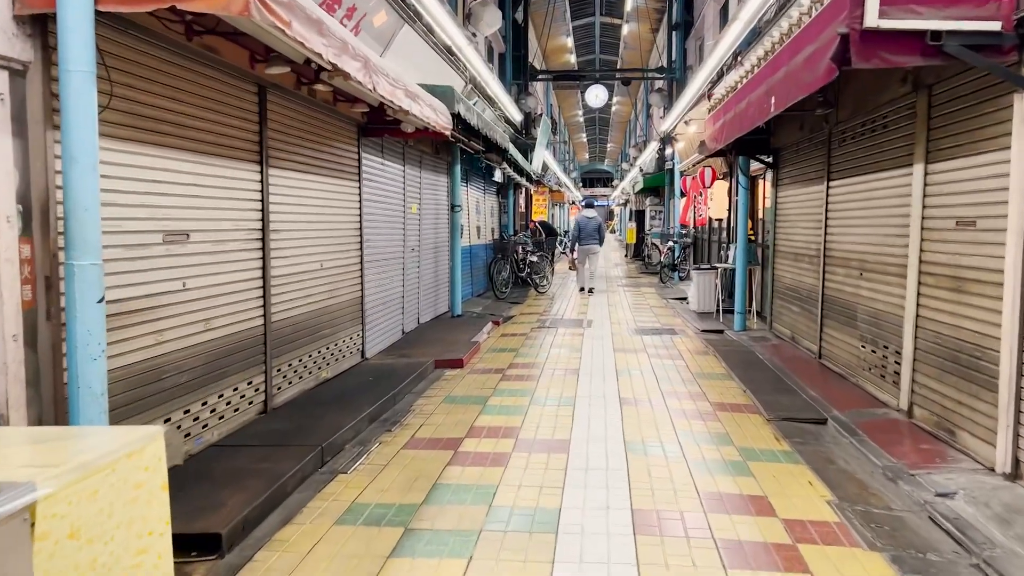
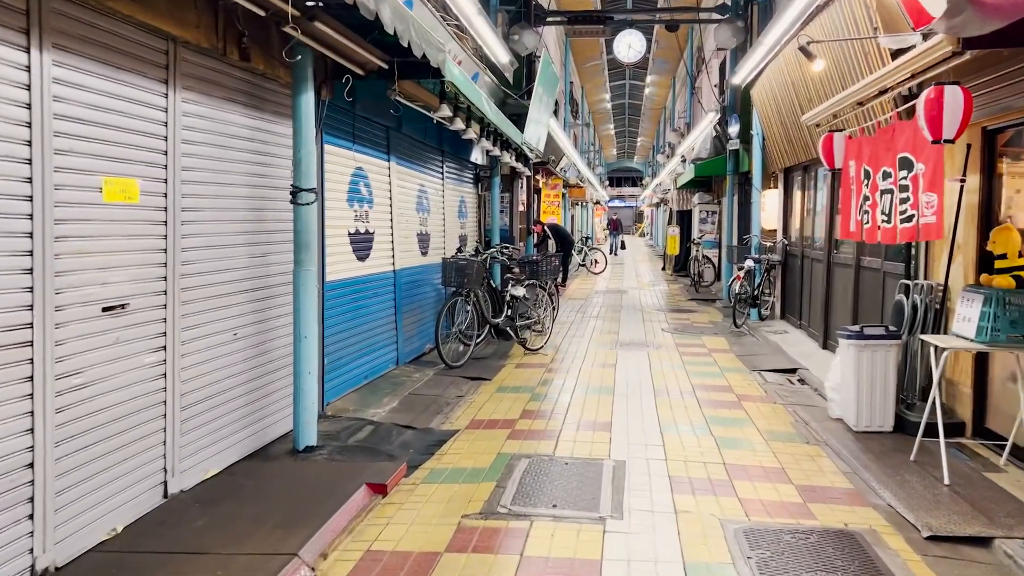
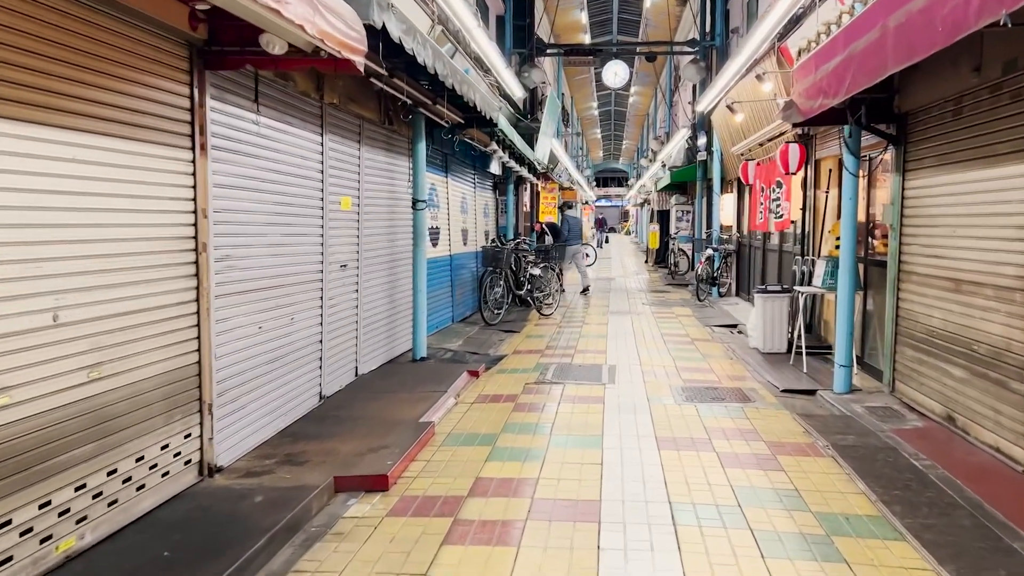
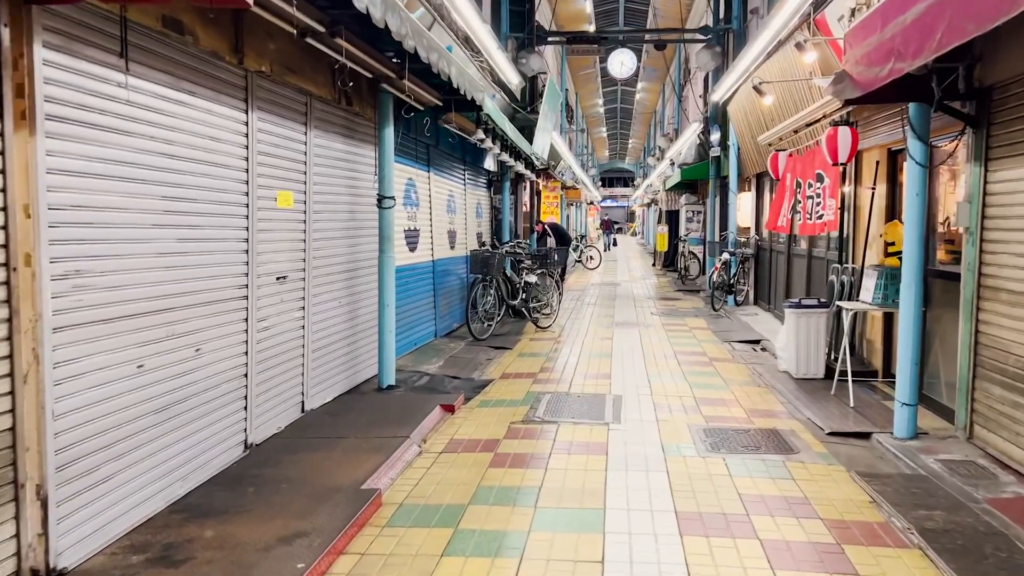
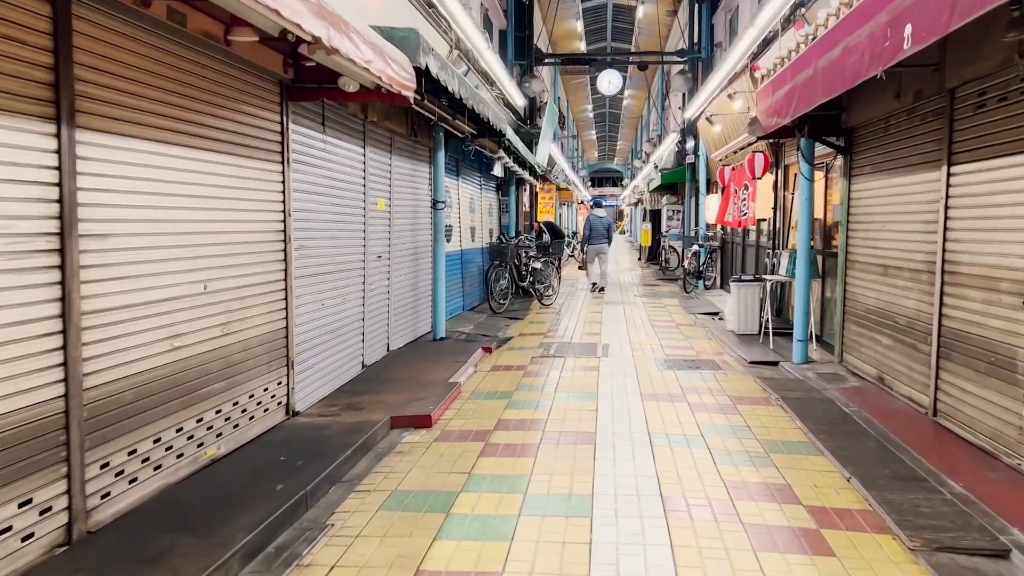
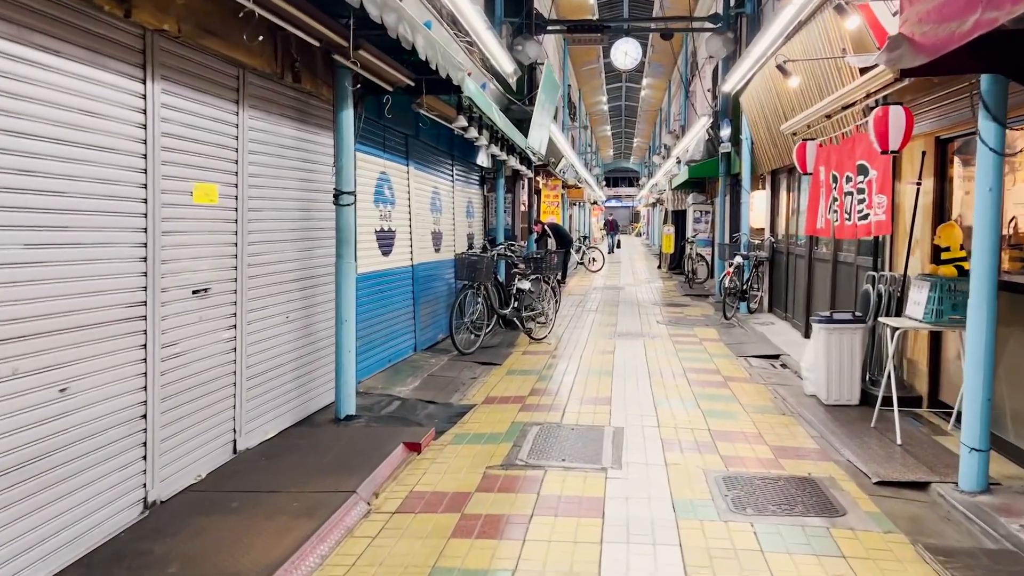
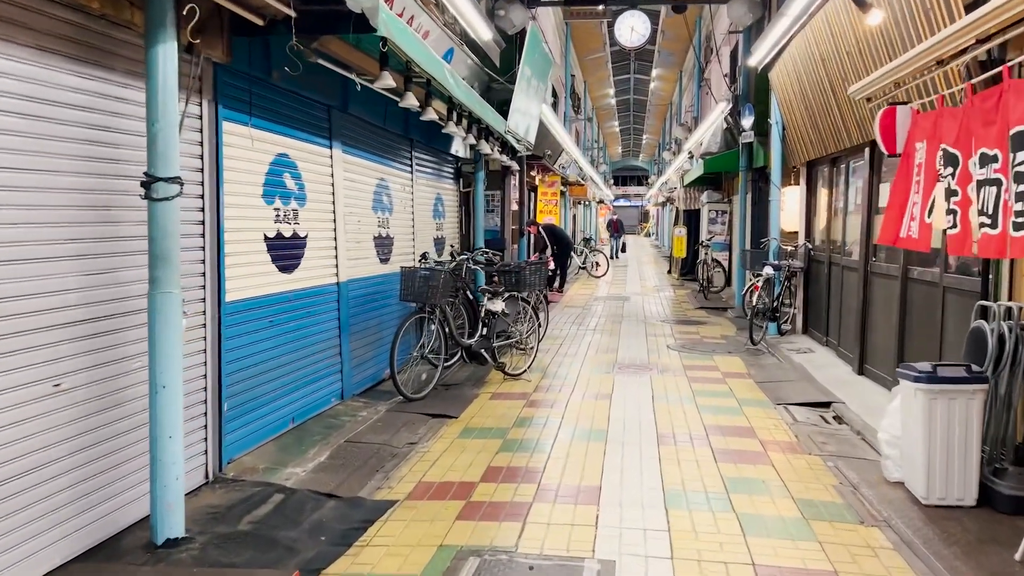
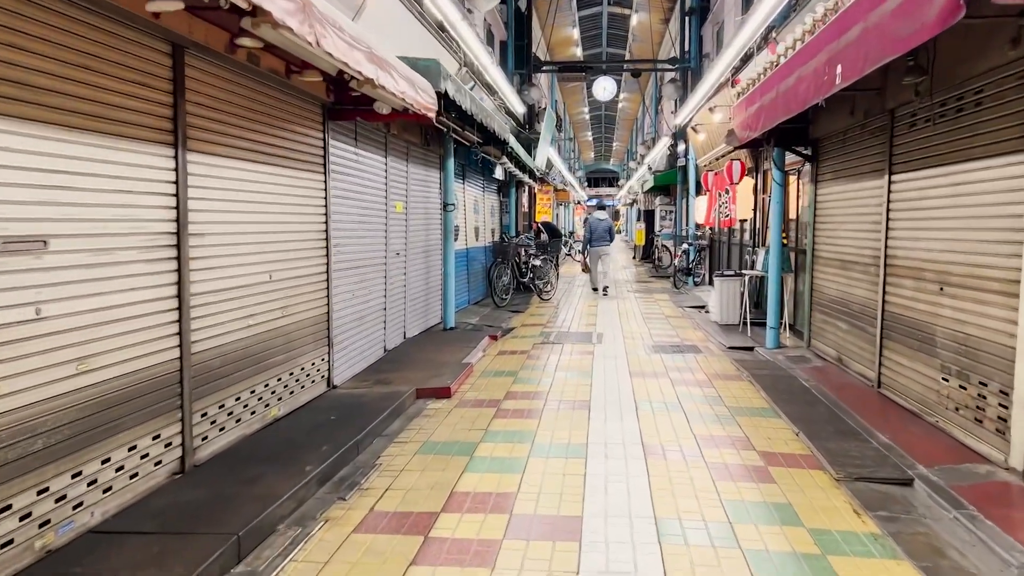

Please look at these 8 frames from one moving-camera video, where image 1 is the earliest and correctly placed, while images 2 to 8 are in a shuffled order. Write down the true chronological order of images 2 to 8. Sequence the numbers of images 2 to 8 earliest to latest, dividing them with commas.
8, 5, 3, 4, 6, 2, 7
